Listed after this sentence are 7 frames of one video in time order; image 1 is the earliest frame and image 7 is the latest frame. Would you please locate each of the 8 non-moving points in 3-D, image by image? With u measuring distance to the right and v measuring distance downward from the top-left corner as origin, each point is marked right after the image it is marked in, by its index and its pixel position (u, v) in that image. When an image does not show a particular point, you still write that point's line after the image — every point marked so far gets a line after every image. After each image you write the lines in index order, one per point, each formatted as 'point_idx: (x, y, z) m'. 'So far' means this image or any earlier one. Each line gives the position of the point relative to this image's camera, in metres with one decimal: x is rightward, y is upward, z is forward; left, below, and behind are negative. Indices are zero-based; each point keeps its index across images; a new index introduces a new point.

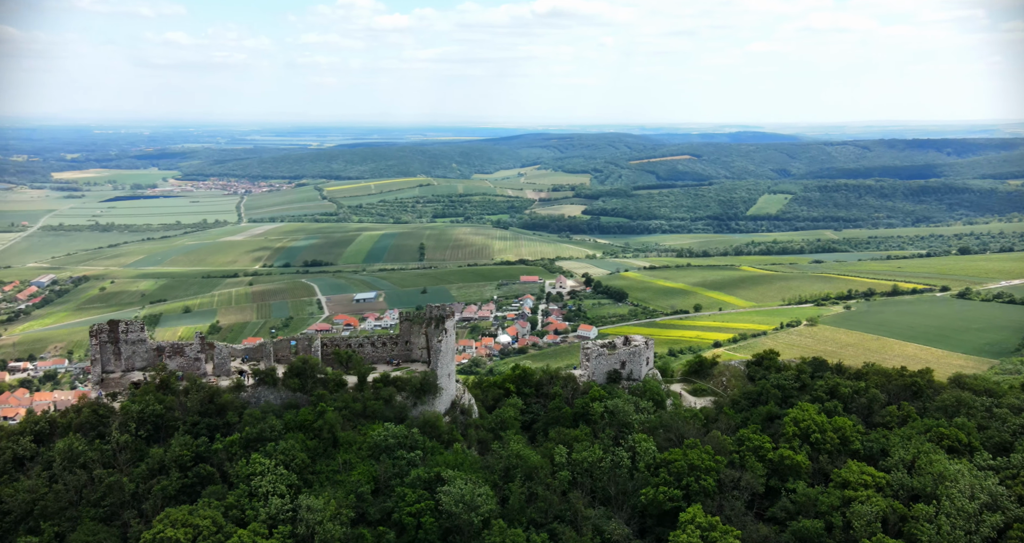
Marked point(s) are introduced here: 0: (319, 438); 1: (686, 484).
0: (-5.1, -4.4, +19.9) m
1: (+4.3, -5.4, +18.9) m
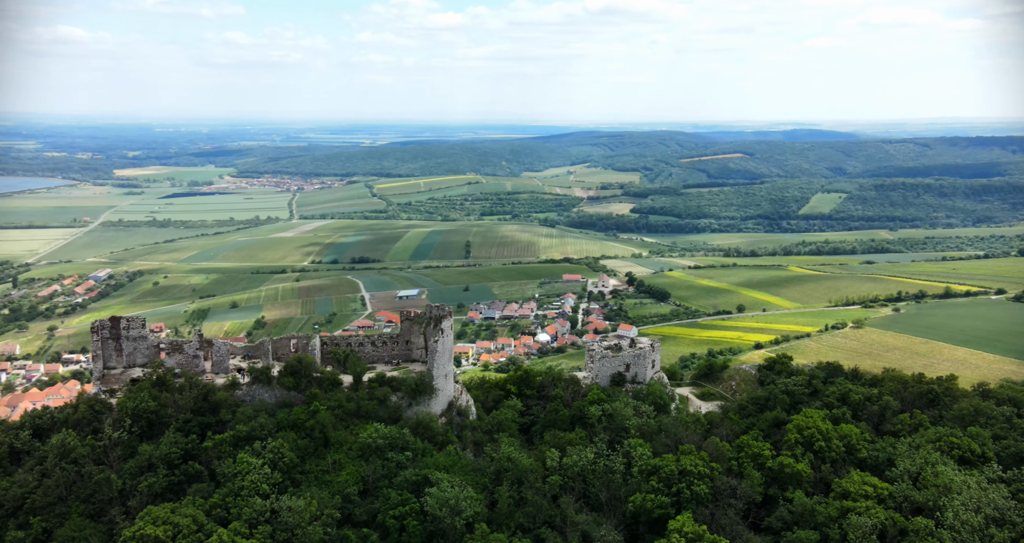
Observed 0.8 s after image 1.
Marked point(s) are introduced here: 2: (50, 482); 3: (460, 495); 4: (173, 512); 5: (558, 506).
0: (-5.3, -4.4, +19.8) m
1: (+4.0, -5.4, +18.4) m
2: (-11.0, -5.0, +17.8) m
3: (-1.3, -5.3, +17.8) m
4: (-7.4, -5.3, +16.4) m
5: (+1.2, -5.8, +18.7) m
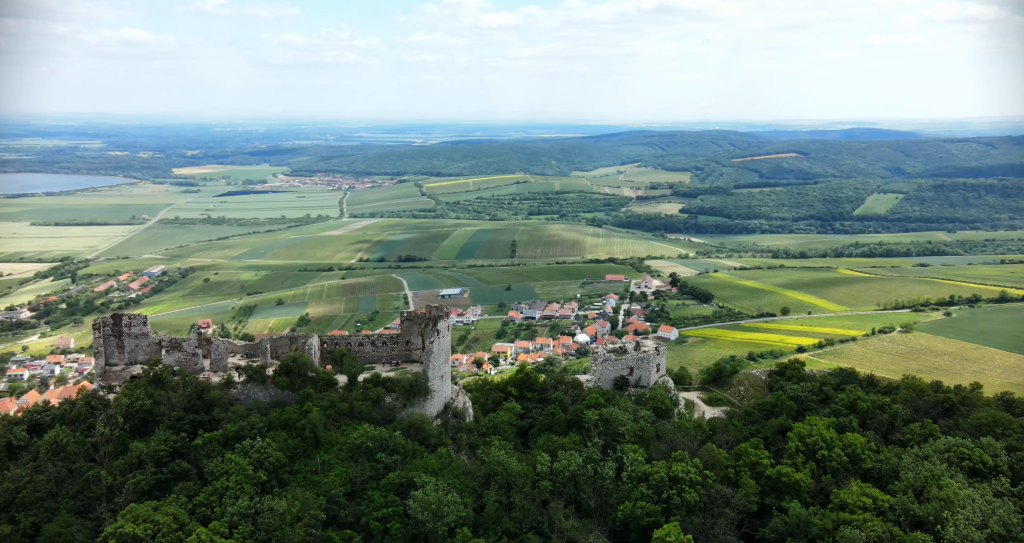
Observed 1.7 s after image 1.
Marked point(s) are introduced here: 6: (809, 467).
0: (-5.6, -4.4, +19.7) m
1: (+3.7, -5.5, +18.0) m
2: (-11.4, -5.0, +18.0) m
3: (-1.7, -5.3, +17.5) m
4: (-7.8, -5.2, +16.4) m
5: (+0.9, -5.9, +18.3) m
6: (+8.0, -5.2, +20.0) m
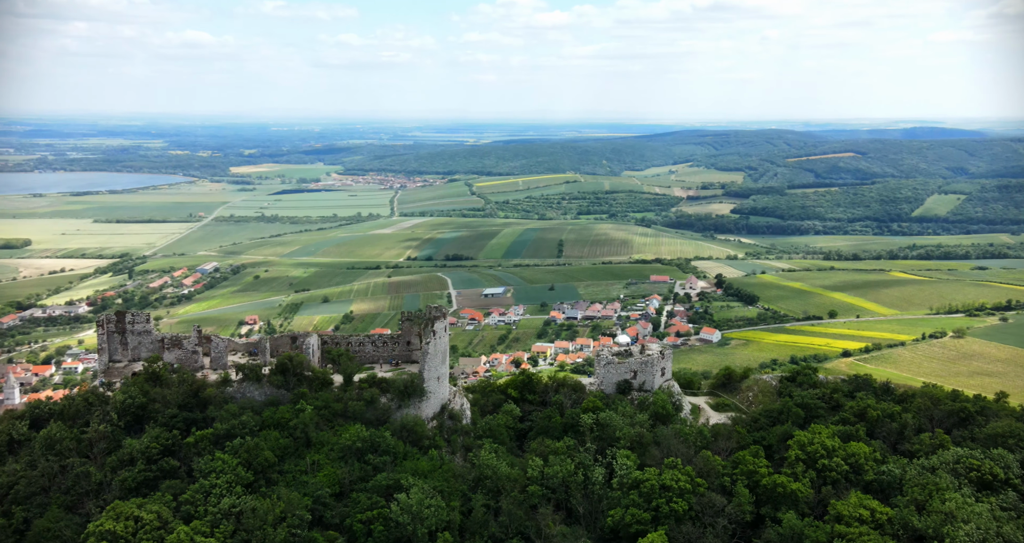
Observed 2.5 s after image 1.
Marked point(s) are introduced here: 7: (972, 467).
0: (-5.8, -4.4, +19.7) m
1: (+3.4, -5.5, +17.6) m
2: (-11.7, -4.9, +18.2) m
3: (-2.0, -5.4, +17.3) m
4: (-8.2, -5.2, +16.4) m
5: (+0.6, -5.9, +18.0) m
6: (+7.7, -5.3, +19.4) m
7: (+12.1, -5.1, +19.5) m
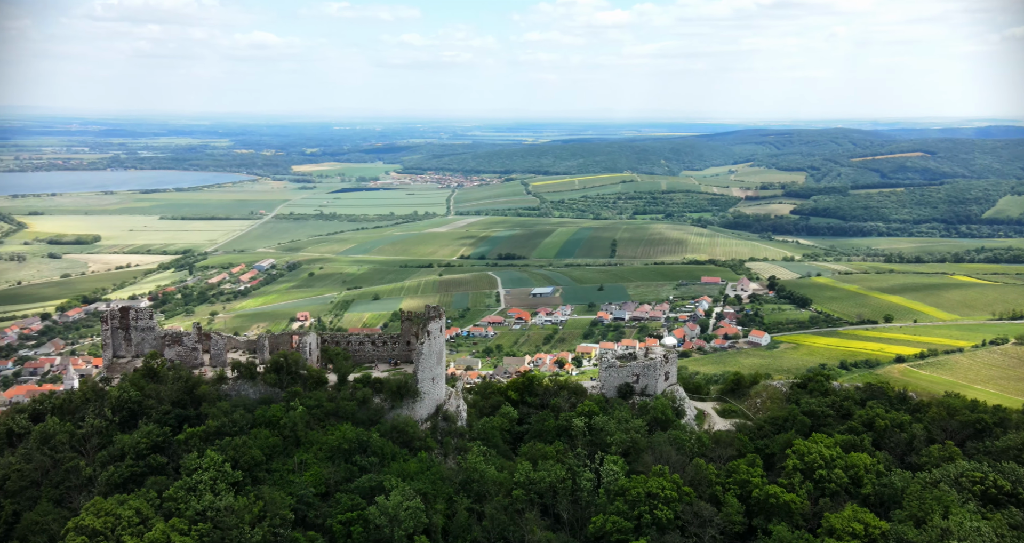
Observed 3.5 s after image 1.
0: (-6.1, -4.3, +19.7) m
1: (+3.0, -5.6, +17.2) m
2: (-12.0, -4.8, +18.4) m
3: (-2.4, -5.4, +17.2) m
4: (-8.6, -5.1, +16.5) m
5: (+0.2, -6.0, +17.8) m
6: (+7.4, -5.4, +18.8) m
7: (+11.7, -5.3, +18.7) m
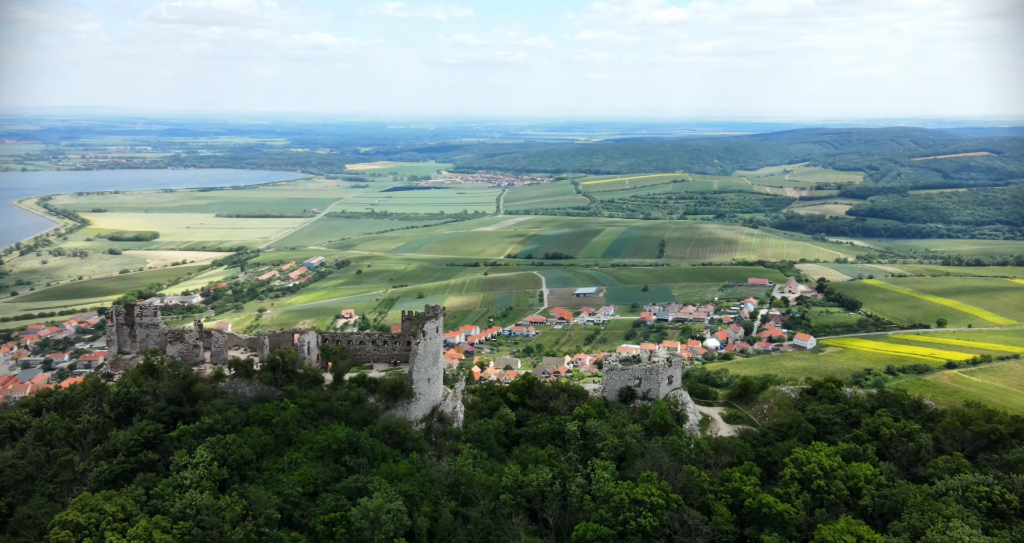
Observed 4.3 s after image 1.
0: (-6.3, -4.3, +19.8) m
1: (+2.6, -5.7, +16.8) m
2: (-12.3, -4.7, +18.7) m
3: (-2.8, -5.4, +17.1) m
4: (-9.0, -5.1, +16.7) m
5: (-0.2, -6.0, +17.5) m
6: (+7.1, -5.5, +18.3) m
7: (+11.4, -5.4, +18.1) m
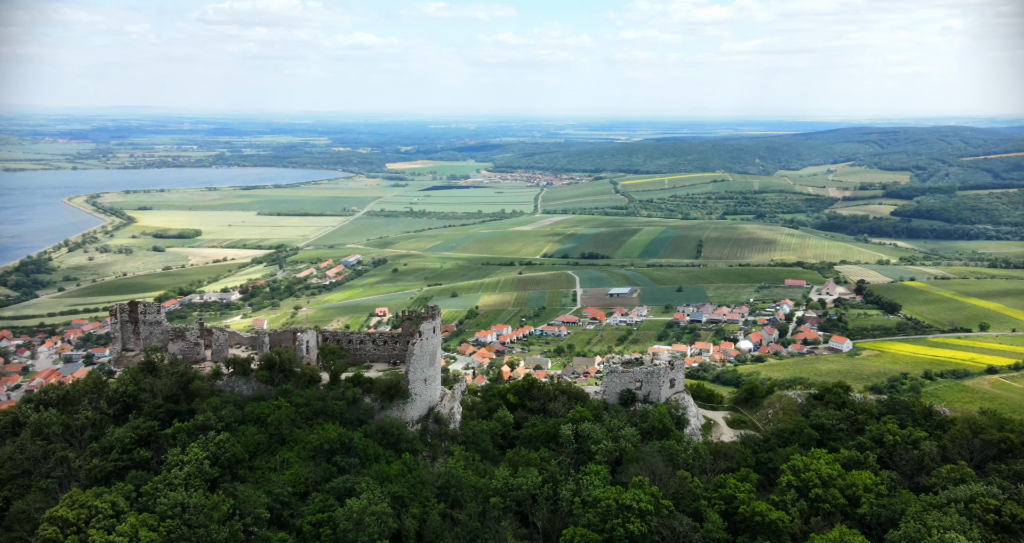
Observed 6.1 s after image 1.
0: (-6.5, -4.3, +19.8) m
1: (+2.3, -5.7, +16.6) m
2: (-12.5, -4.7, +19.0) m
3: (-3.1, -5.4, +17.0) m
4: (-9.3, -5.1, +16.8) m
5: (-0.4, -6.0, +17.4) m
6: (+6.9, -5.6, +17.9) m
7: (+11.2, -5.6, +17.6) m
